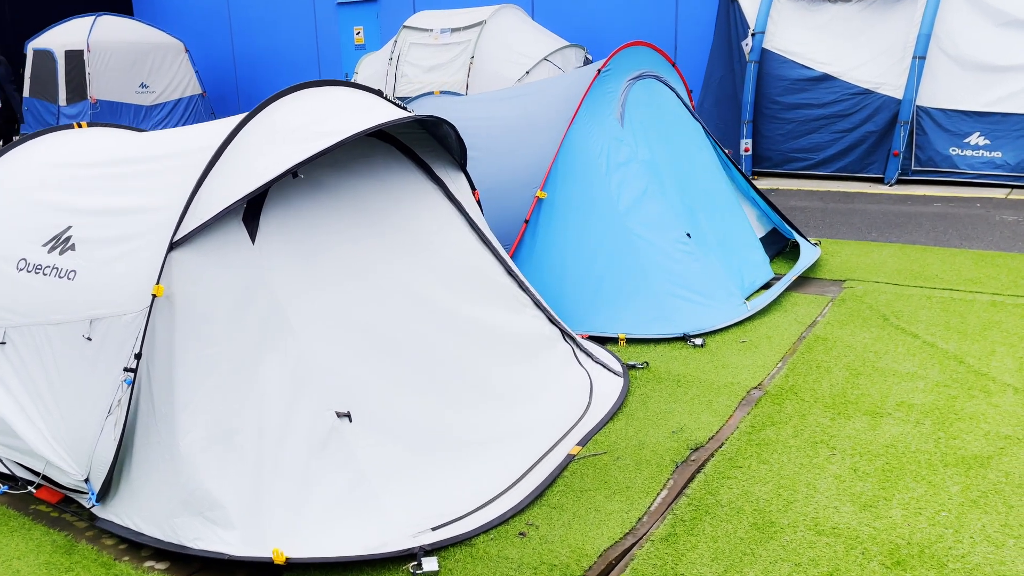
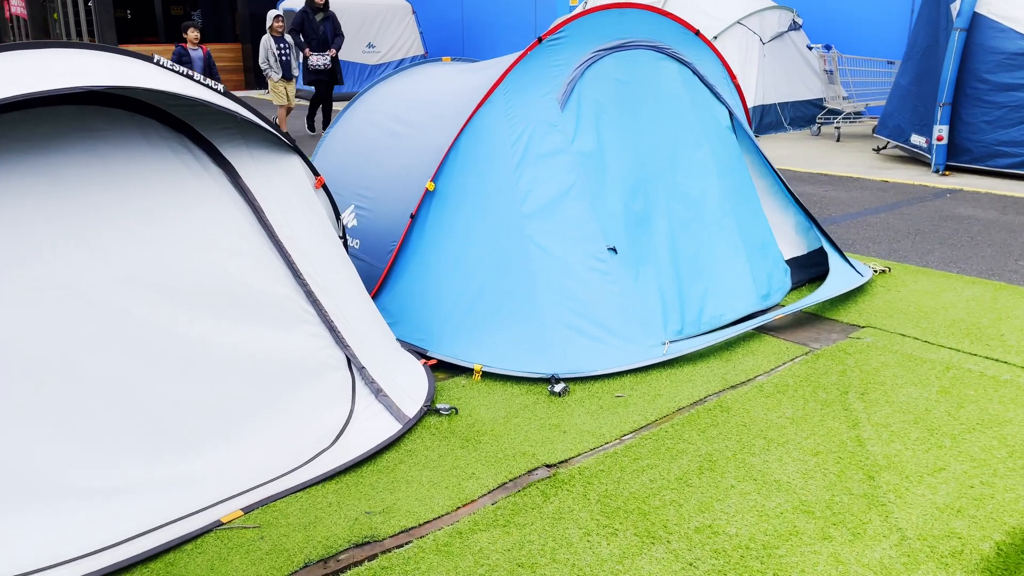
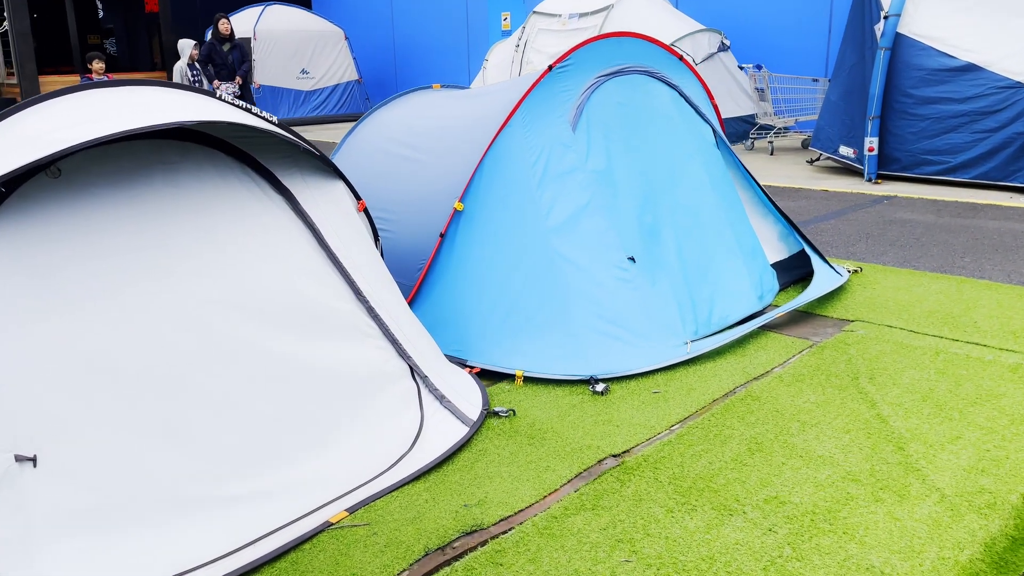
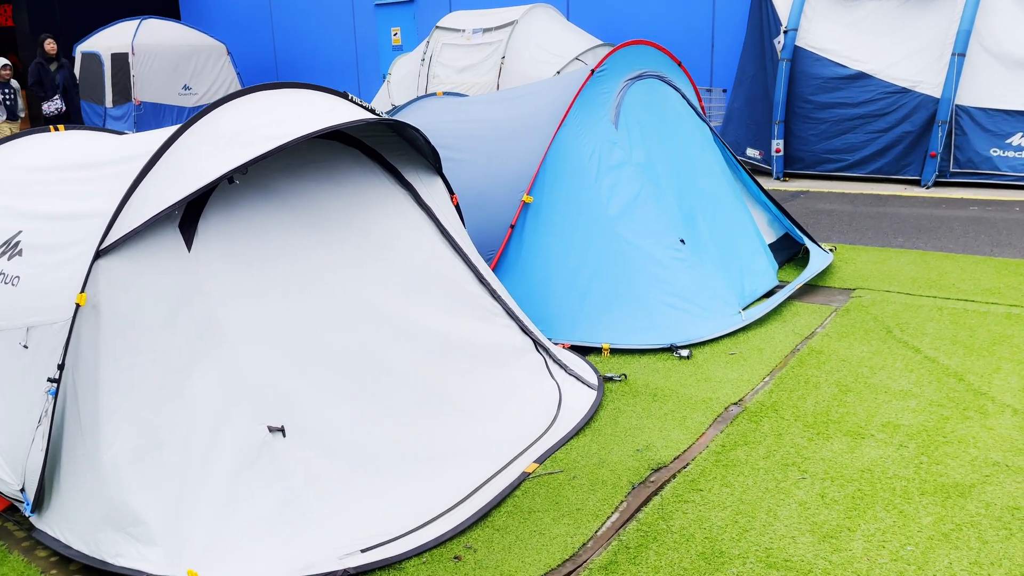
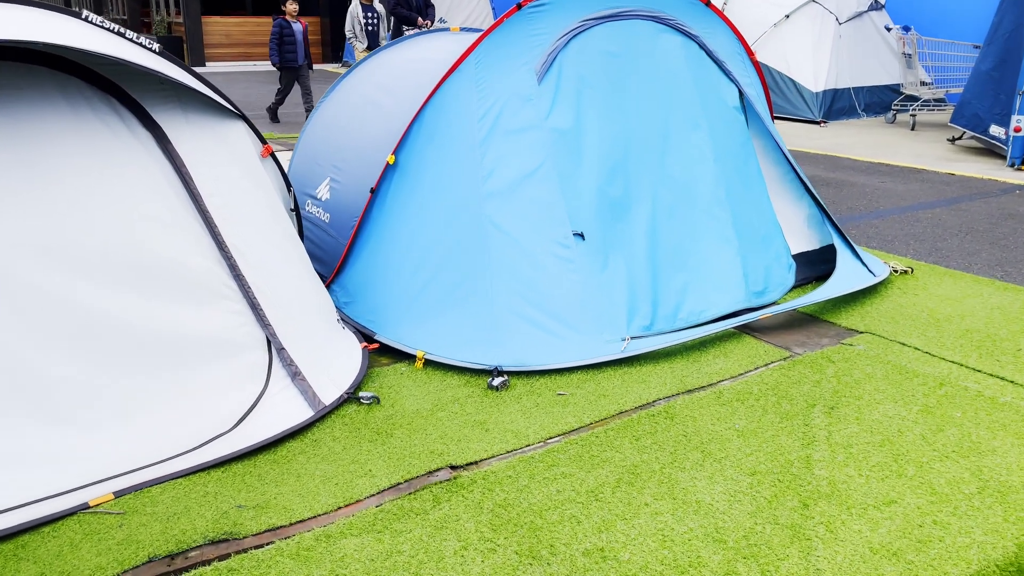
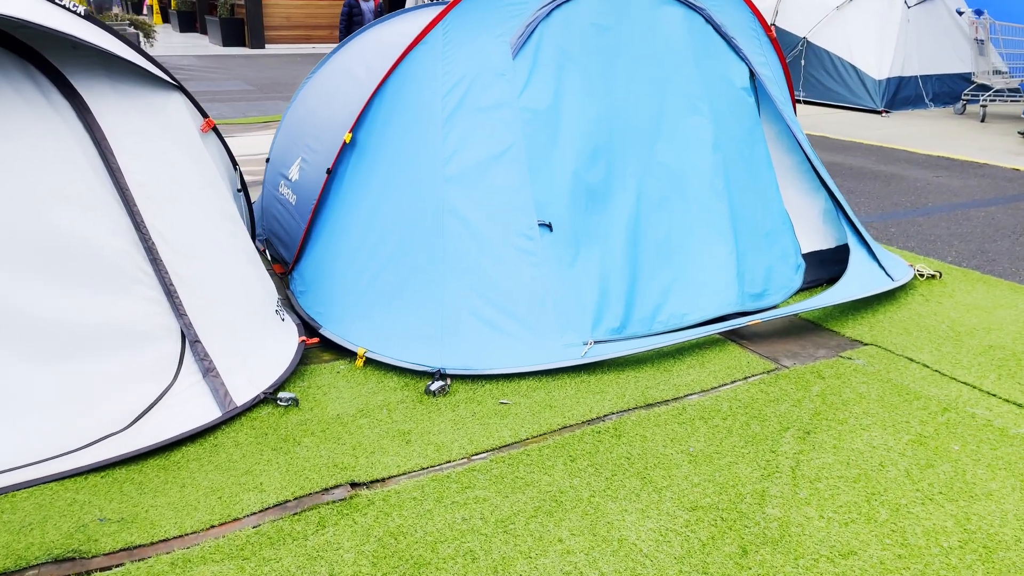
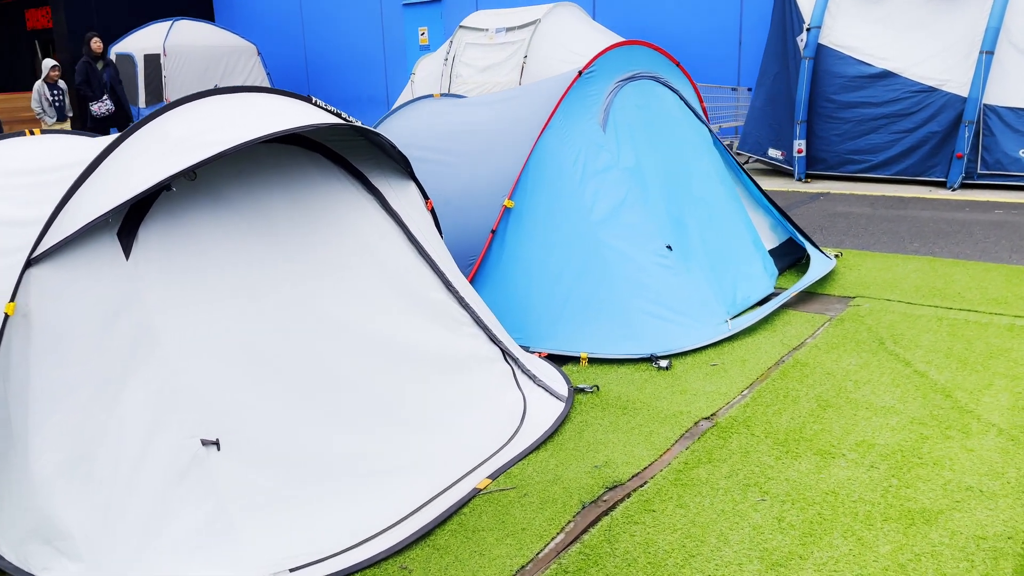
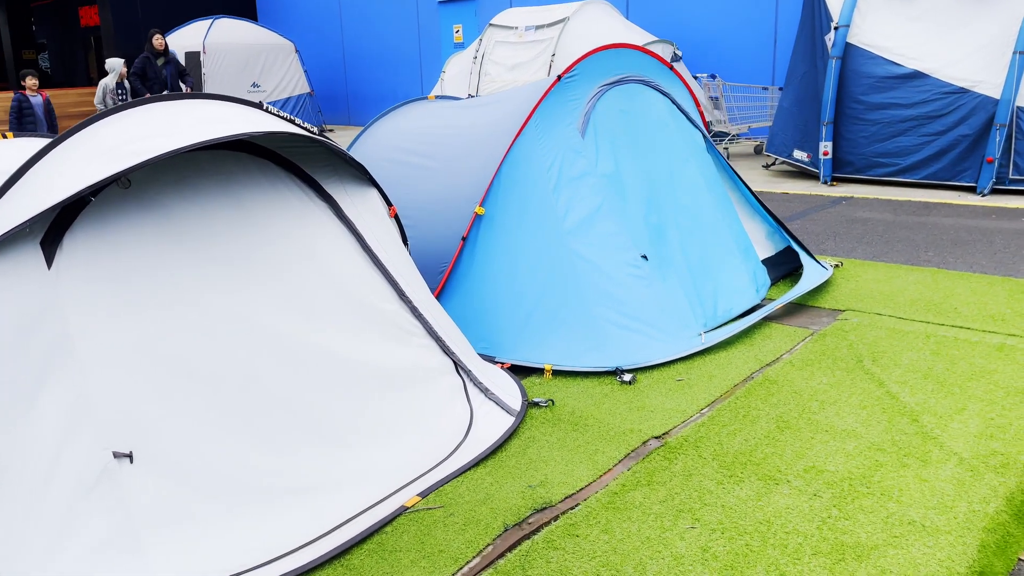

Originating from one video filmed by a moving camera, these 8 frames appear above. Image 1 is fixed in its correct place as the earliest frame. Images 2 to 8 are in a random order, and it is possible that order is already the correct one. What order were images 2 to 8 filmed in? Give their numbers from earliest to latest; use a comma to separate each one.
4, 7, 8, 3, 2, 5, 6
